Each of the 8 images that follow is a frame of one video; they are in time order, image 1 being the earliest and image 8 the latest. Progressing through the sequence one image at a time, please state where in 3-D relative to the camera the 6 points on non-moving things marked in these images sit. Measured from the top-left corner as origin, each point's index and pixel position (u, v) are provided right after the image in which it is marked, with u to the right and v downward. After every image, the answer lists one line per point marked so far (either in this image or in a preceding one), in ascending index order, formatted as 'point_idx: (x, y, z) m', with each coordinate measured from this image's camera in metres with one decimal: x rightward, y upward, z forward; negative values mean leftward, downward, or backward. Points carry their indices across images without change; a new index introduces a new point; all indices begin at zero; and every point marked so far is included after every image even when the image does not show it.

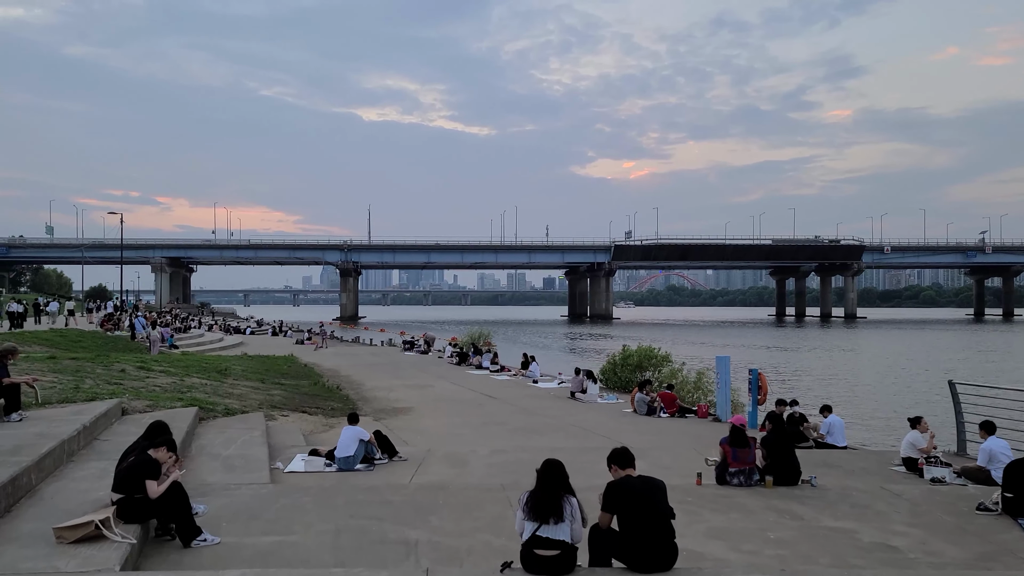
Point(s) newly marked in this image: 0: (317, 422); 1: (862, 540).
0: (-4.0, -2.8, +16.7) m
1: (+3.1, -2.2, +7.2) m
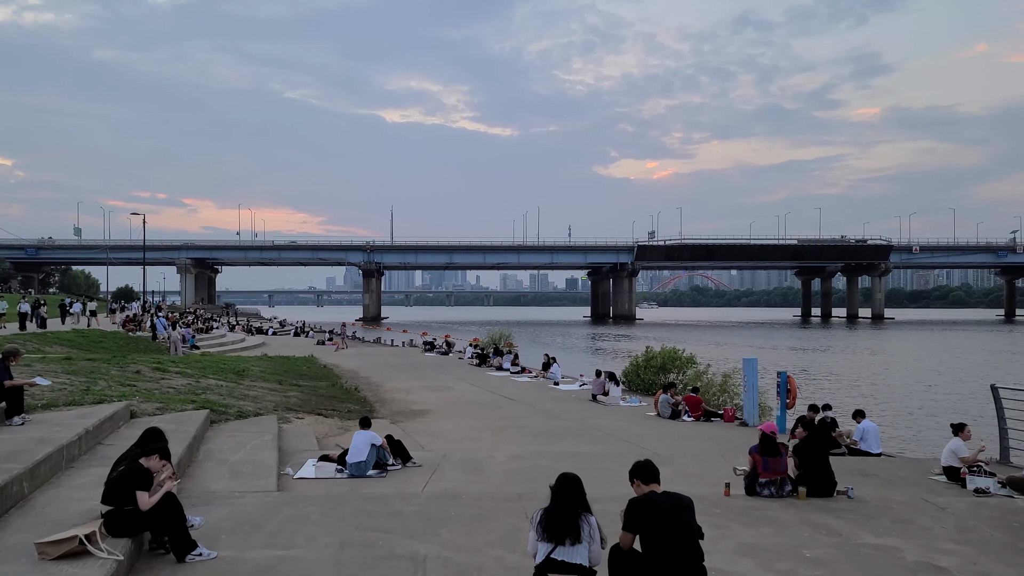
0: (-3.6, -2.8, +16.3) m
1: (+3.2, -2.2, +6.6) m
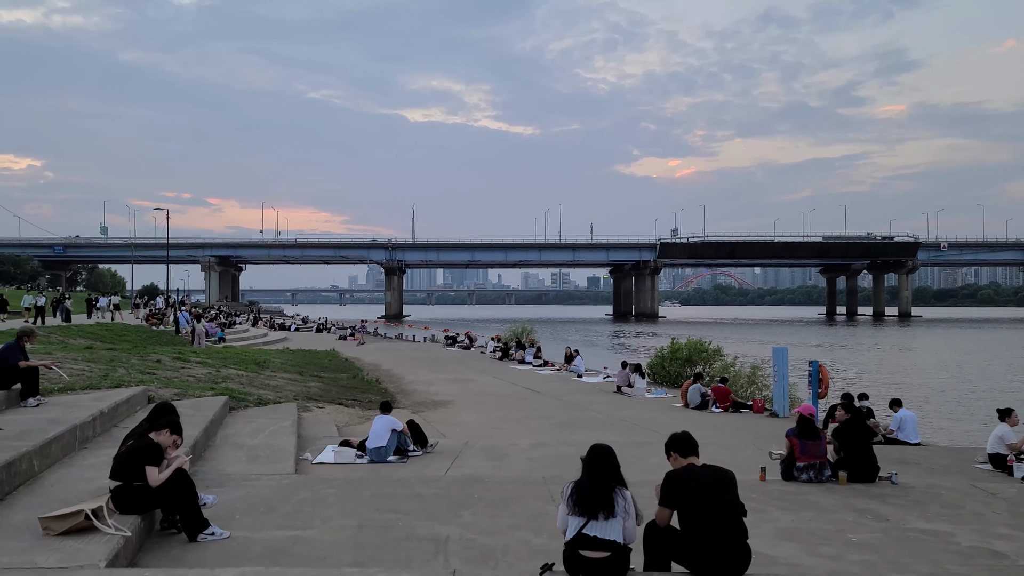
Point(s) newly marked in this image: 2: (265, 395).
0: (-3.1, -2.5, +16.1) m
1: (+3.4, -1.9, +6.2) m
2: (-4.9, -2.1, +16.3) m
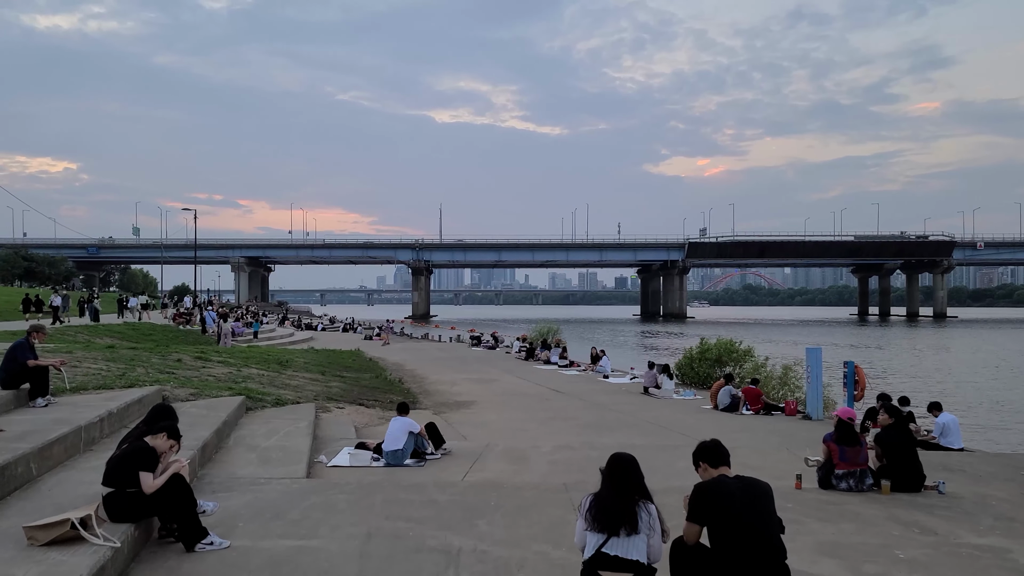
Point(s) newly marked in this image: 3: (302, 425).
0: (-2.7, -2.5, +15.8) m
1: (+3.5, -1.9, +5.7) m
2: (-4.5, -2.1, +16.0) m
3: (-3.0, -2.0, +11.8) m
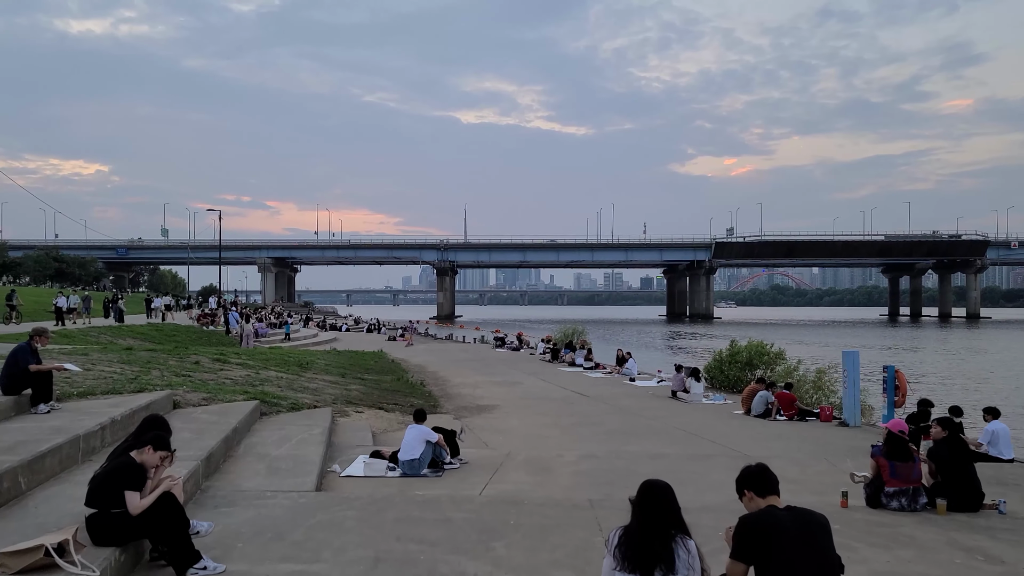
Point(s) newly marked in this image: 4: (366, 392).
0: (-2.2, -2.5, +15.3) m
1: (+3.6, -1.9, +5.0) m
2: (-4.0, -2.1, +15.6) m
3: (-2.7, -2.0, +11.3) m
4: (-3.4, -2.4, +18.9) m
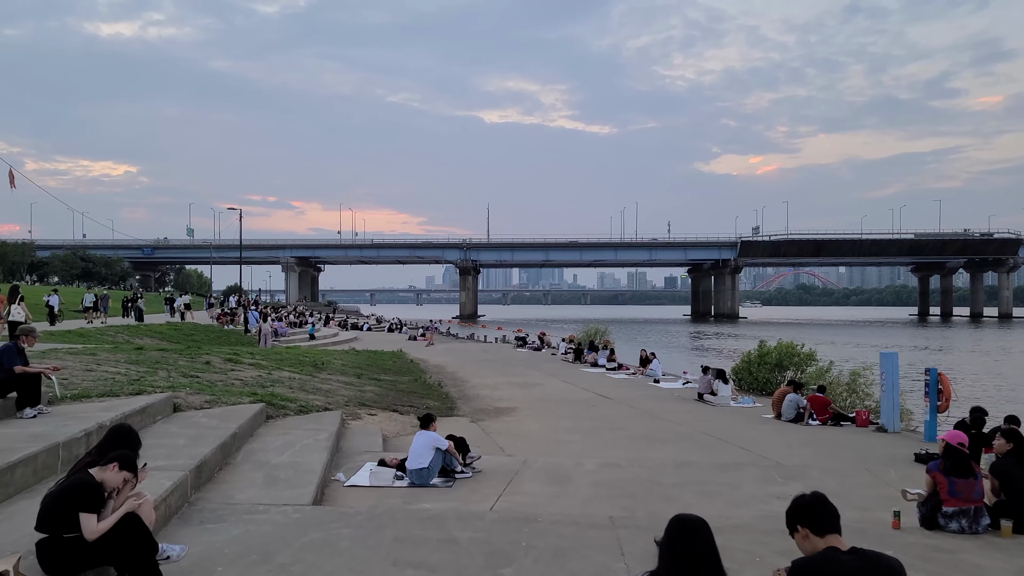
0: (-1.9, -2.4, +14.7) m
1: (+3.7, -1.9, +4.2) m
2: (-3.7, -2.1, +15.1) m
3: (-2.5, -1.9, +10.7) m
4: (-2.9, -2.4, +18.4) m
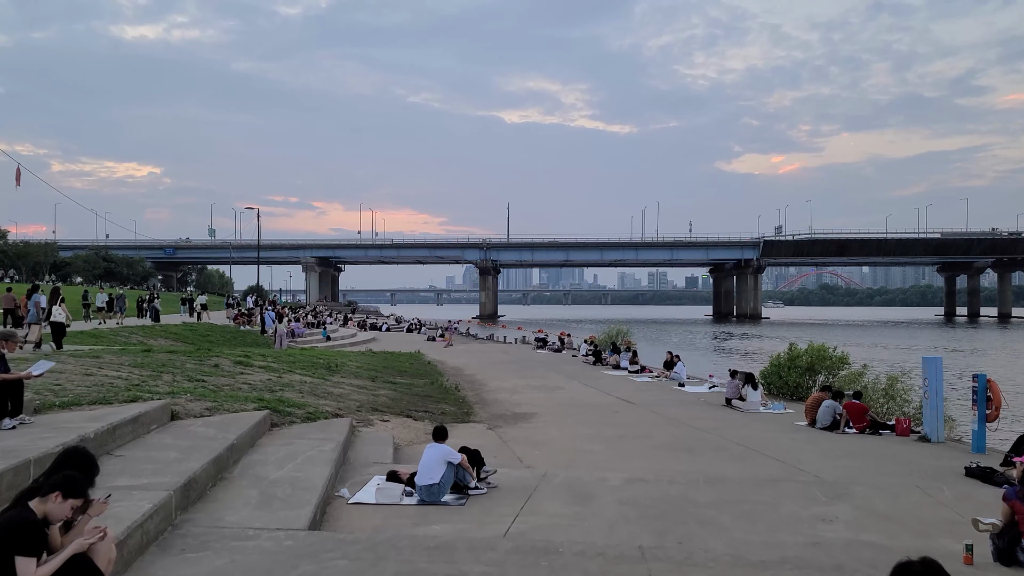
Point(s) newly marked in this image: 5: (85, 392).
0: (-1.6, -2.4, +14.0) m
1: (+3.7, -1.9, +3.4) m
2: (-3.3, -2.1, +14.4) m
3: (-2.3, -2.0, +10.1) m
4: (-2.5, -2.4, +17.7) m
5: (-5.3, -1.3, +10.3) m
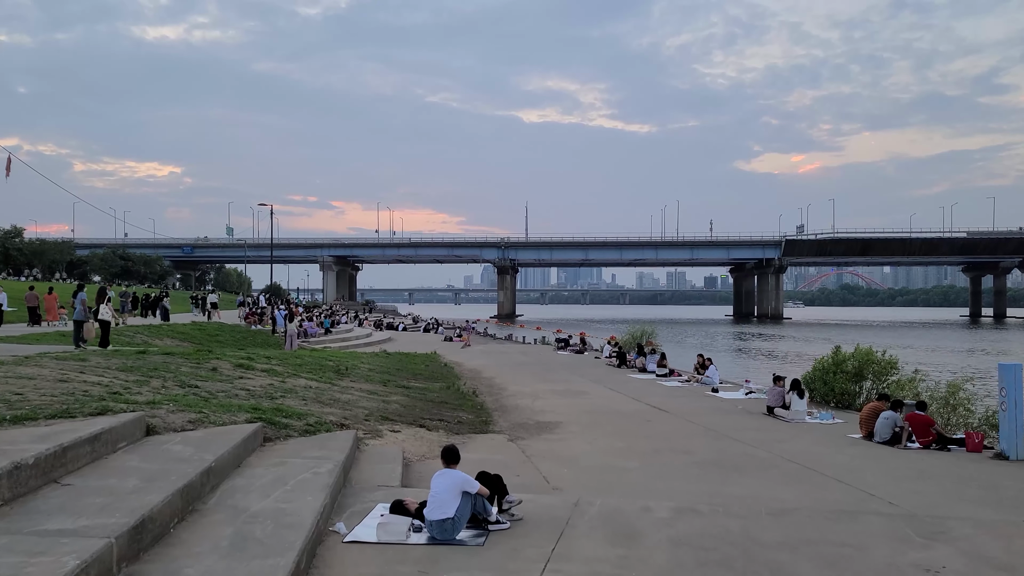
0: (-1.2, -2.4, +12.6) m
1: (+3.9, -1.9, +1.9) m
2: (-3.0, -2.0, +13.1) m
3: (-2.0, -1.9, +8.7) m
4: (-2.1, -2.3, +16.3) m
5: (-5.0, -1.2, +9.0) m
